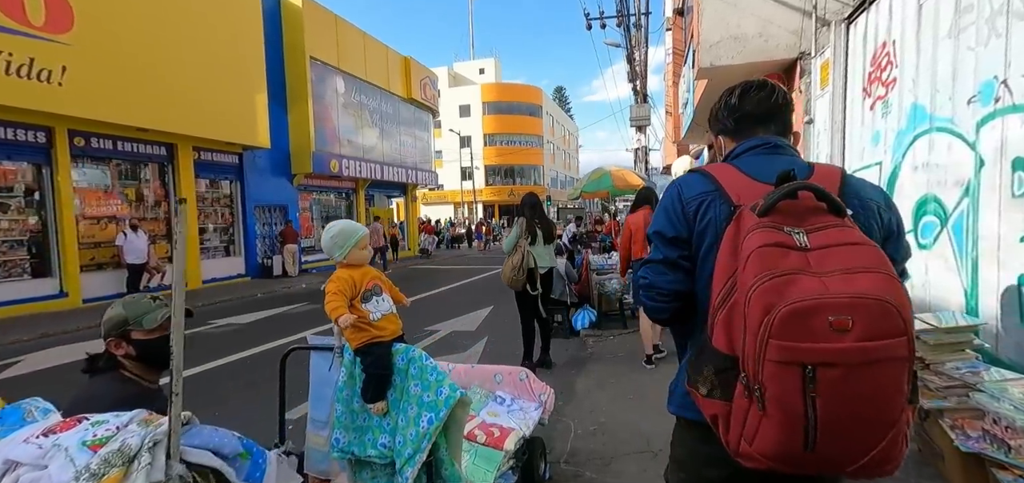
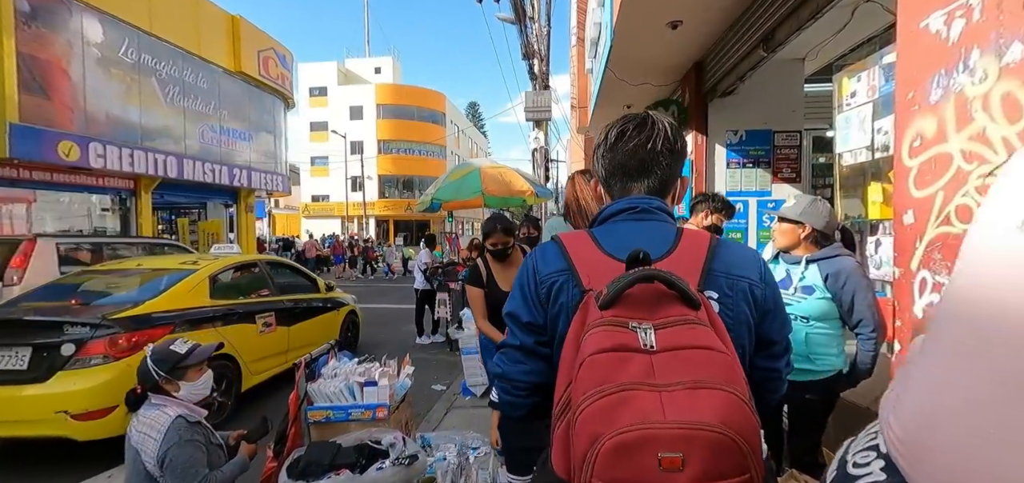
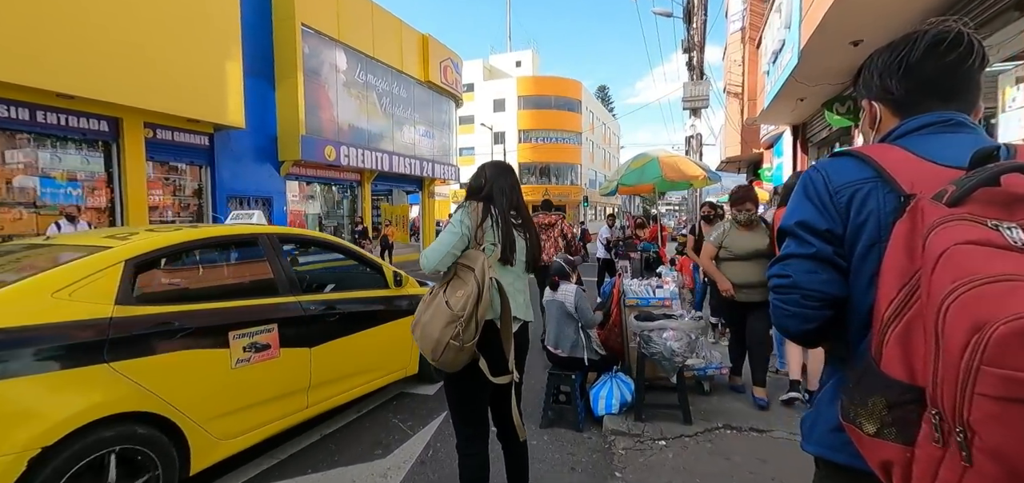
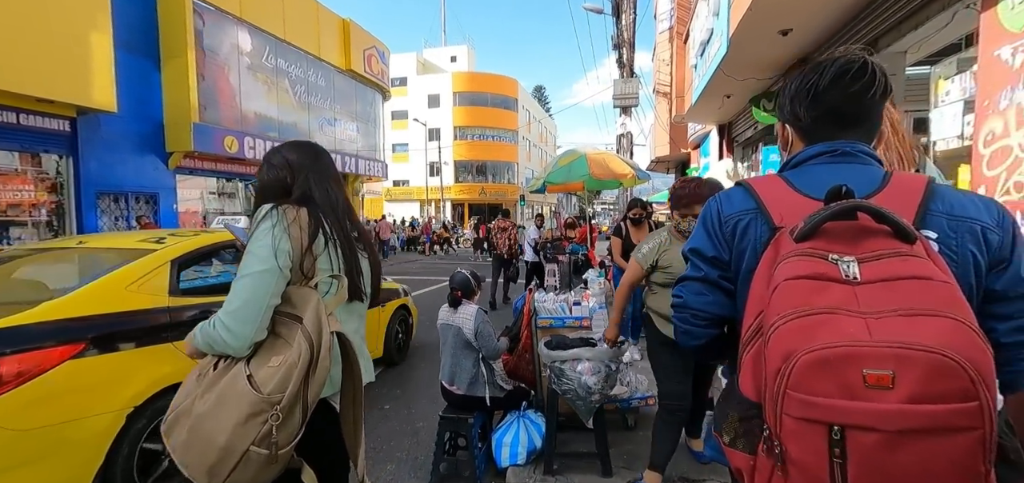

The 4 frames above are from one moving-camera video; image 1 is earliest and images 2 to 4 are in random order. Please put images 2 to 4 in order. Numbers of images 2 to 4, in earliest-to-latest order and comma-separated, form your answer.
3, 4, 2
